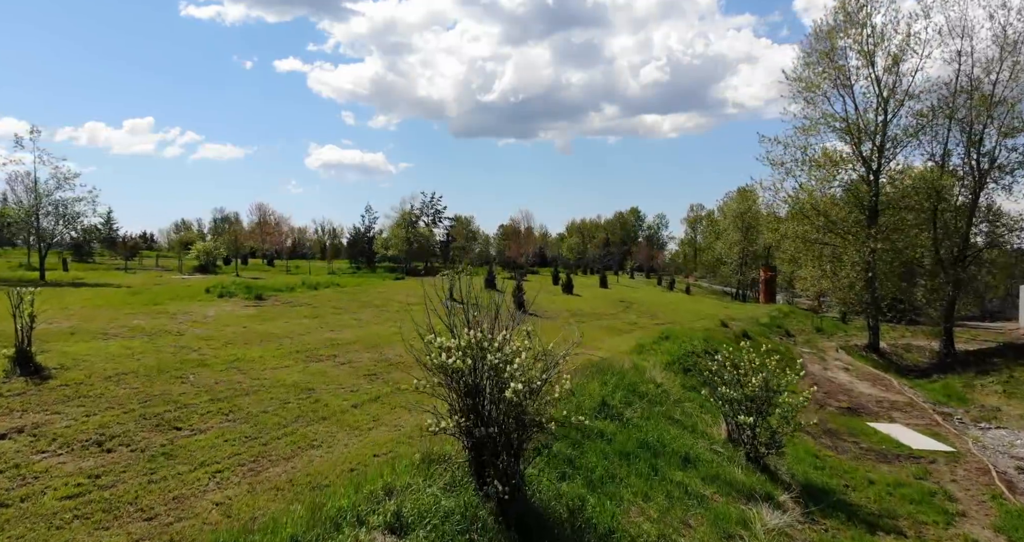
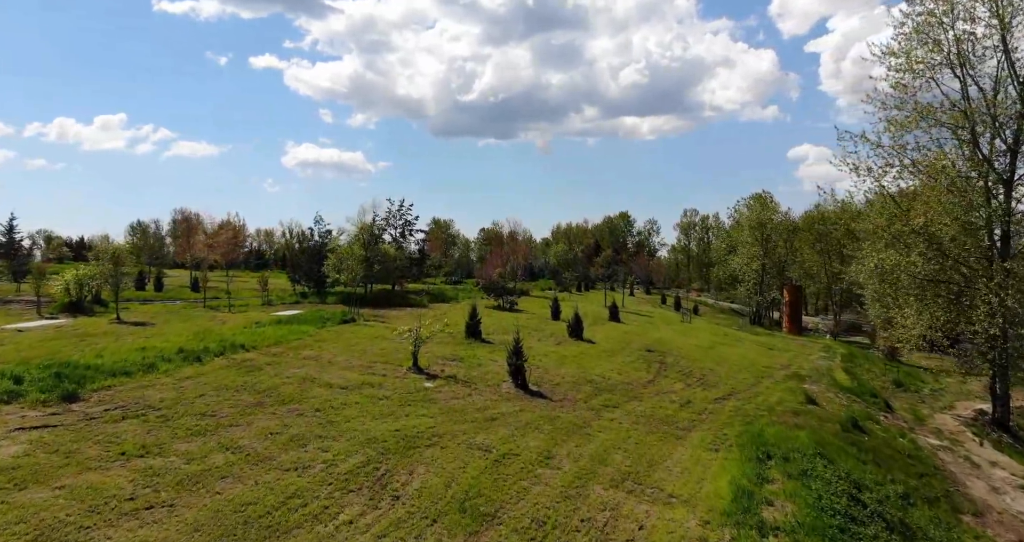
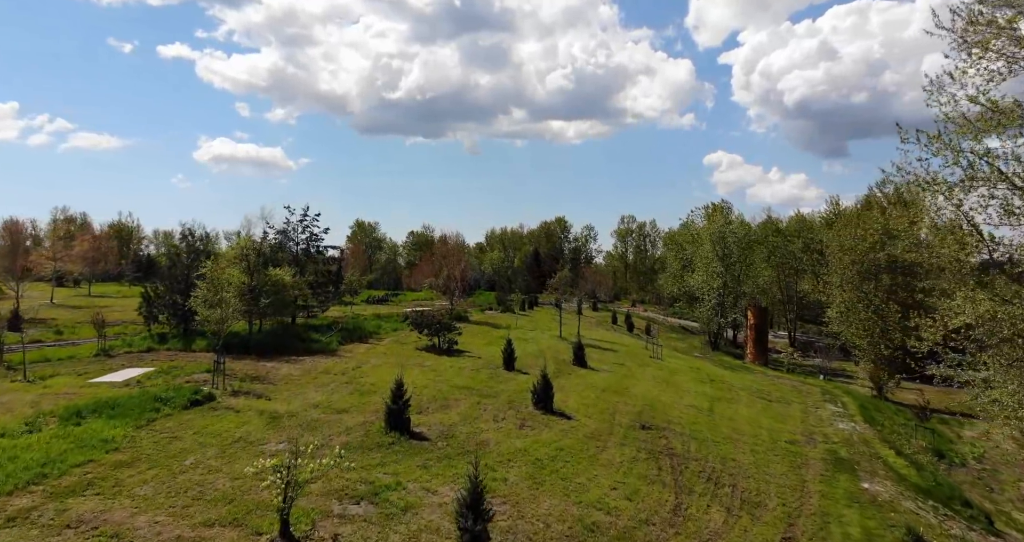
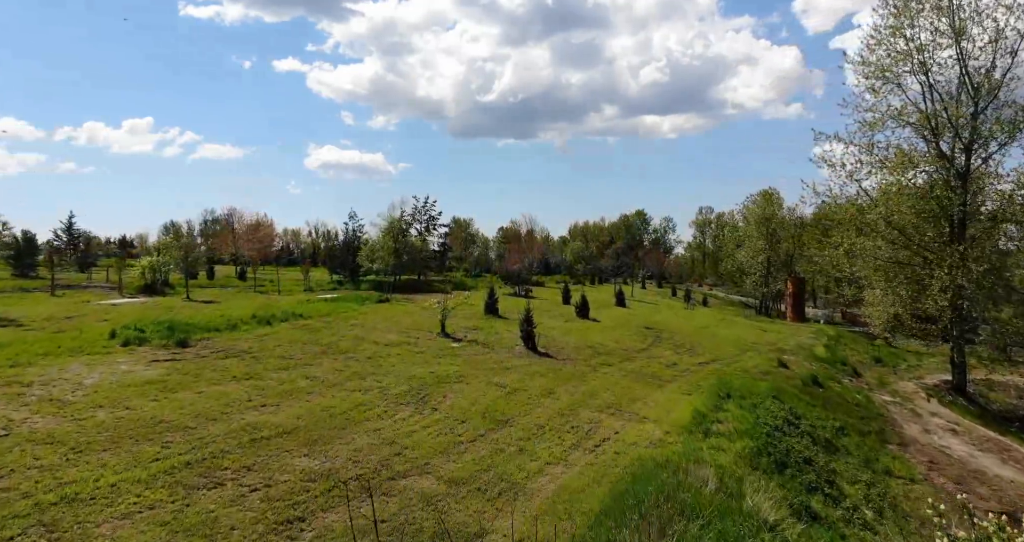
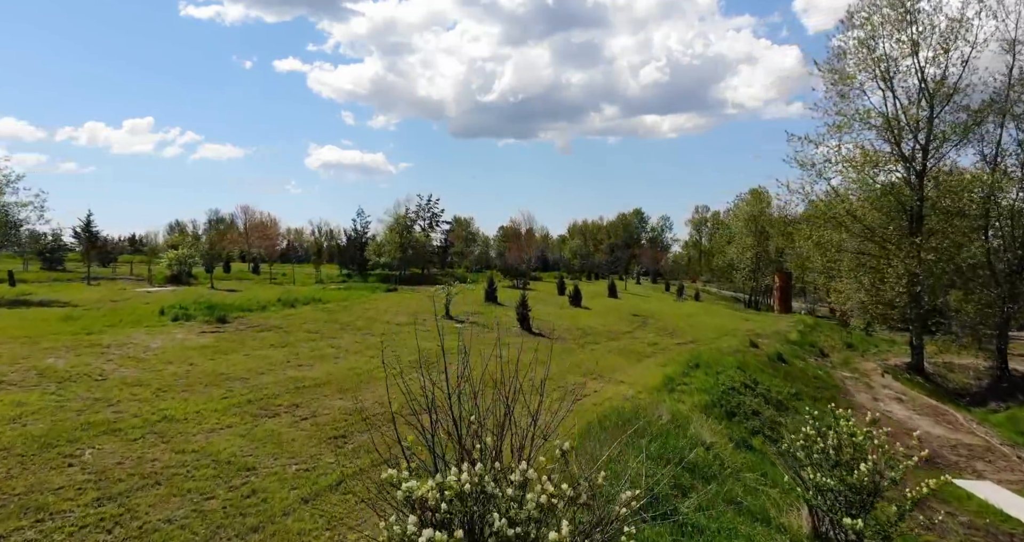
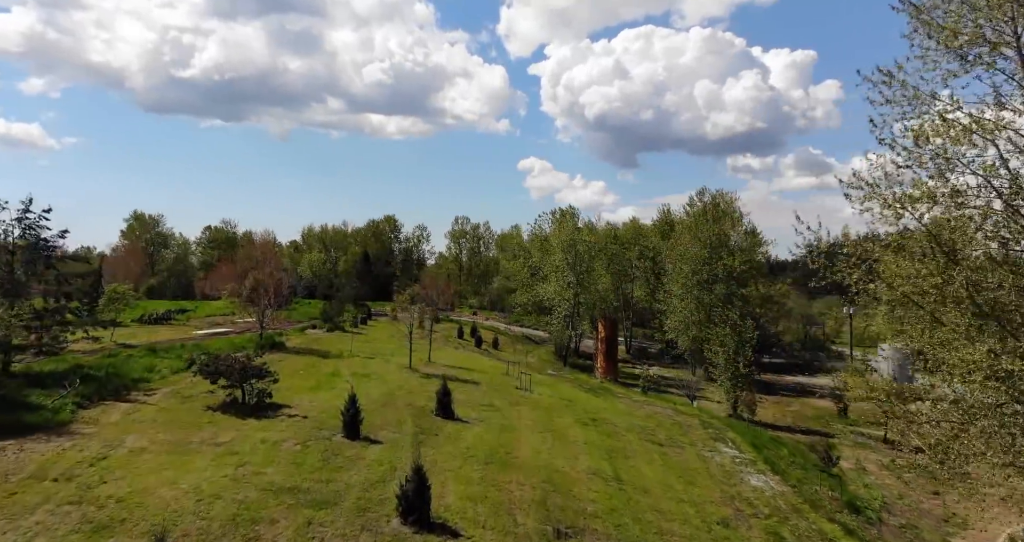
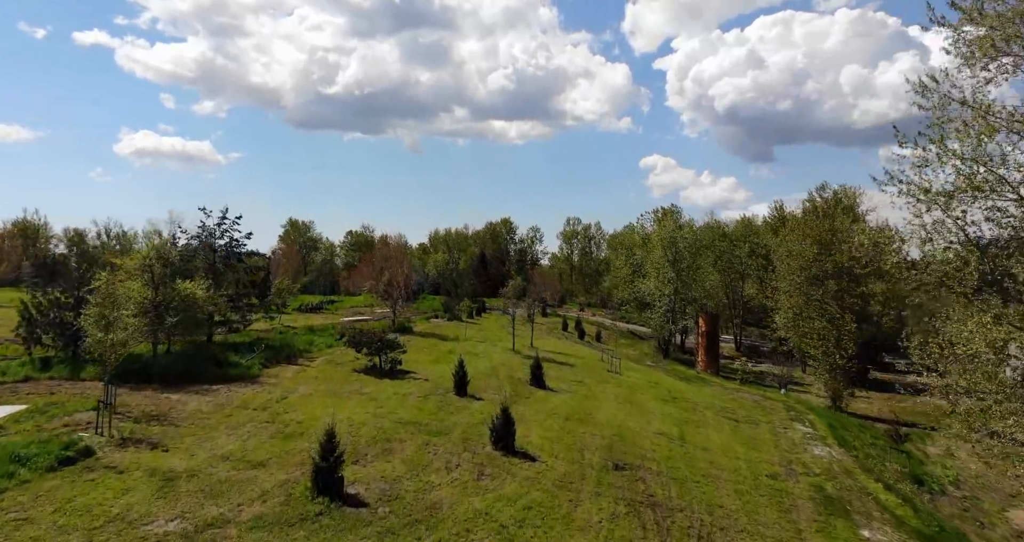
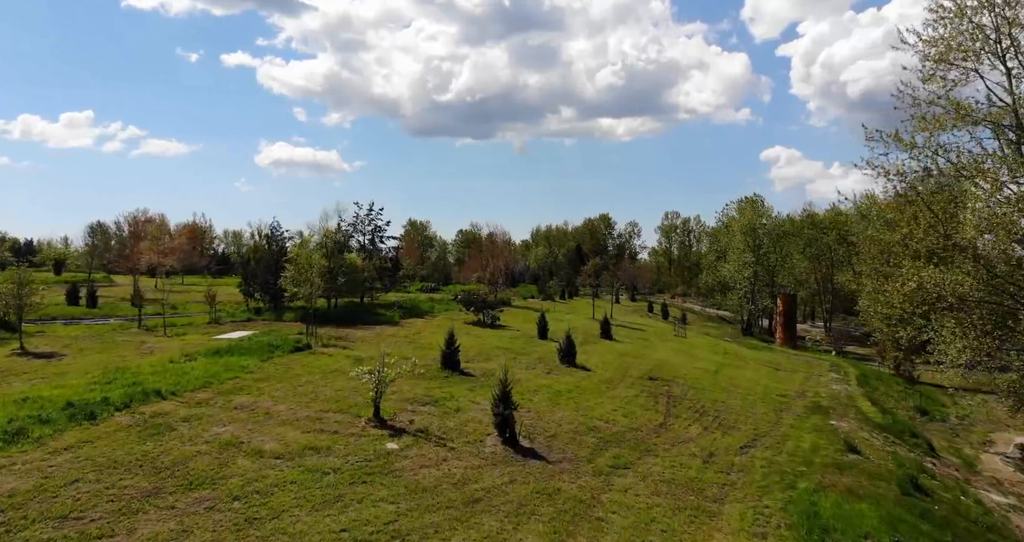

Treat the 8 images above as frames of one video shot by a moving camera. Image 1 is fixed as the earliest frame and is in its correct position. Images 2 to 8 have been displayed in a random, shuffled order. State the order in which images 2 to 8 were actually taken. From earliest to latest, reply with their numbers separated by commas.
5, 4, 2, 8, 3, 7, 6
